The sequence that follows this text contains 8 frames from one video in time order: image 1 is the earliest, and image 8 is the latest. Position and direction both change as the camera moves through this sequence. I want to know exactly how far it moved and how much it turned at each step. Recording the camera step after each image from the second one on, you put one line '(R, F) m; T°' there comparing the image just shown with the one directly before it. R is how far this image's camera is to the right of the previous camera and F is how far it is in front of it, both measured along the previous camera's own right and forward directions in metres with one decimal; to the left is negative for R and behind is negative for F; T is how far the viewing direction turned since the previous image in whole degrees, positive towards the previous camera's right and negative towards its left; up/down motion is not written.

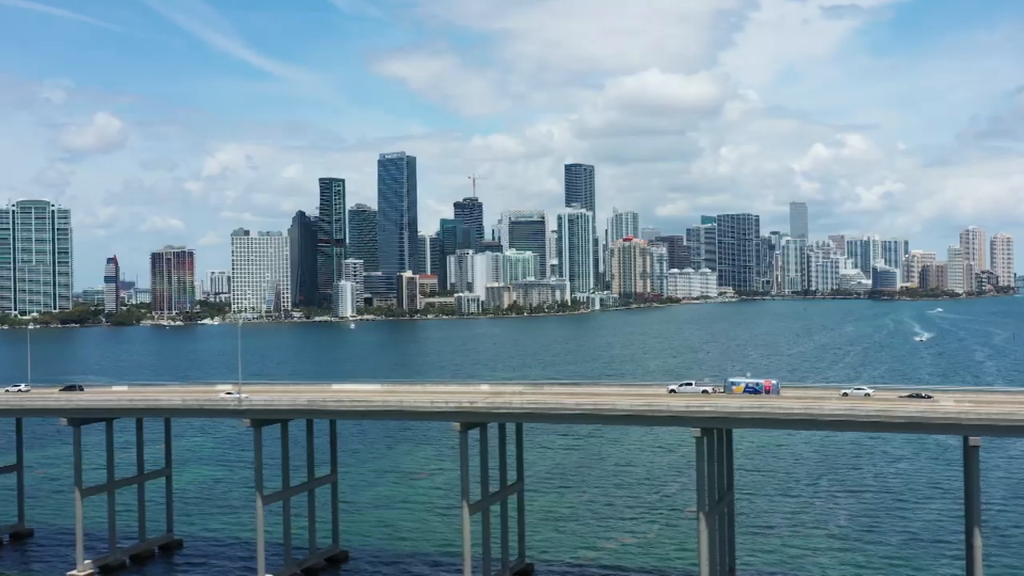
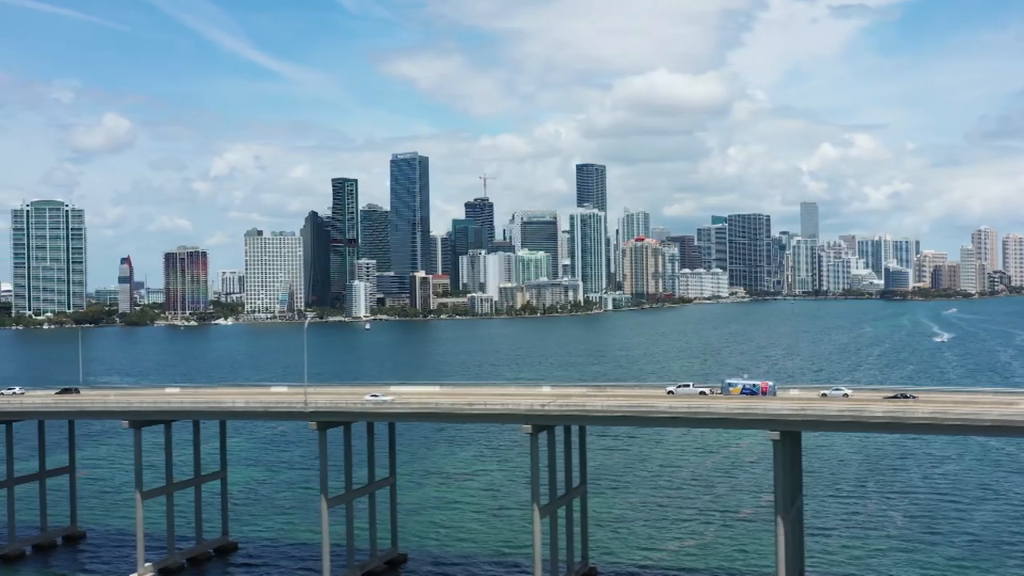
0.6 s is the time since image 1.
(-2.2, +0.3) m; 0°
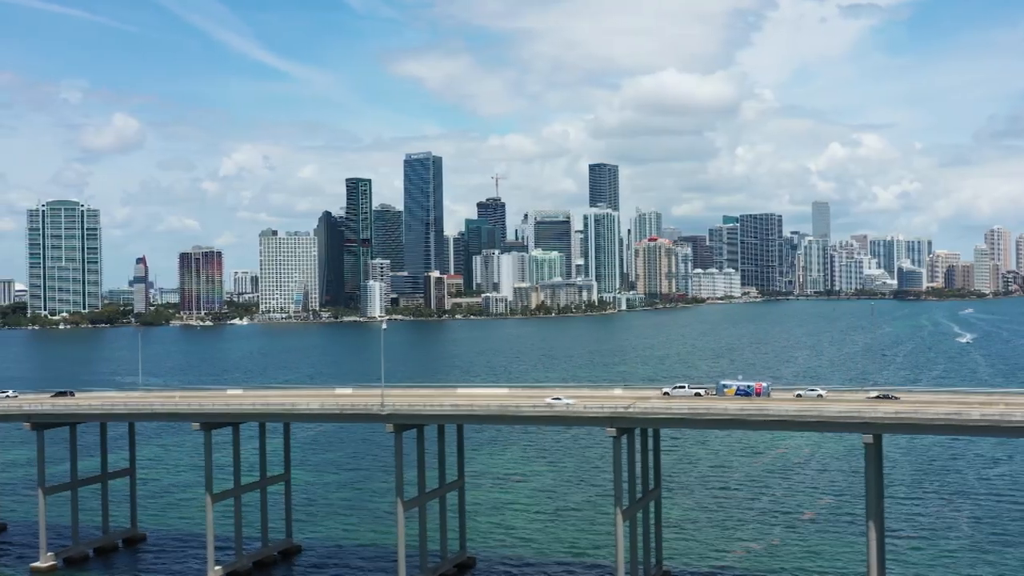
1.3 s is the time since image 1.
(-2.5, +0.4) m; 0°
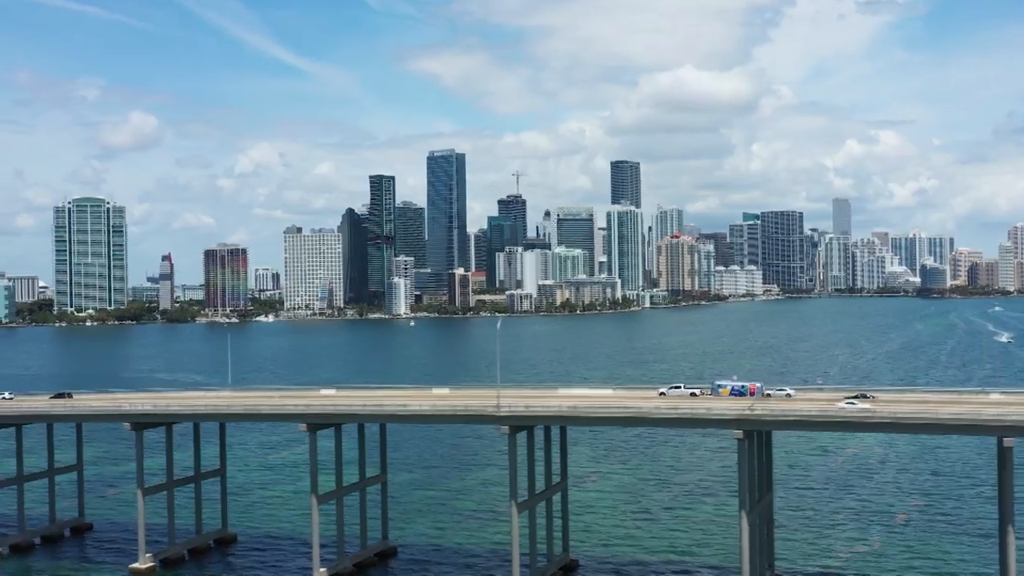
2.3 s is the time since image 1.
(-3.6, +0.6) m; -1°
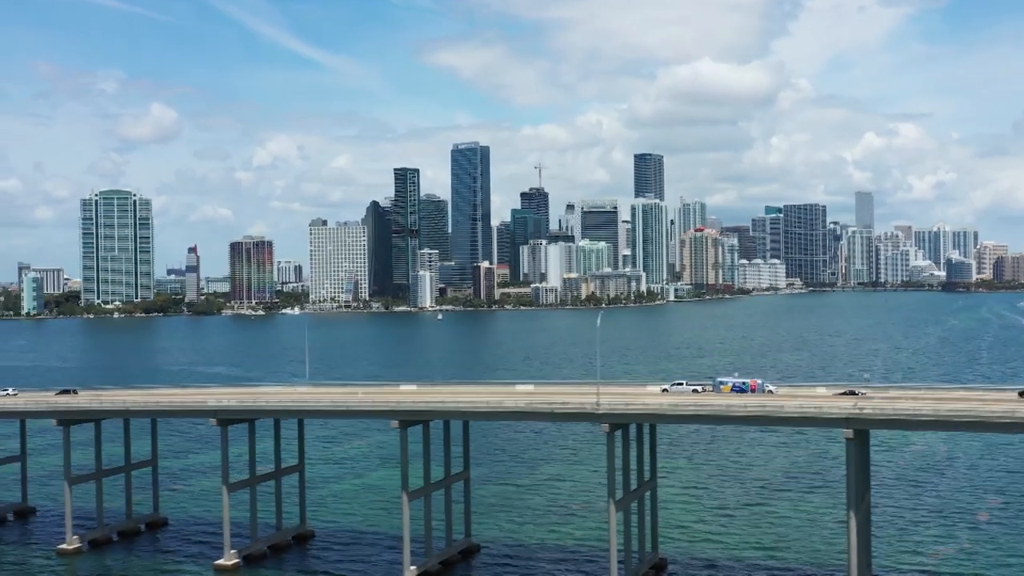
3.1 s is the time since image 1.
(-2.9, +0.6) m; -1°
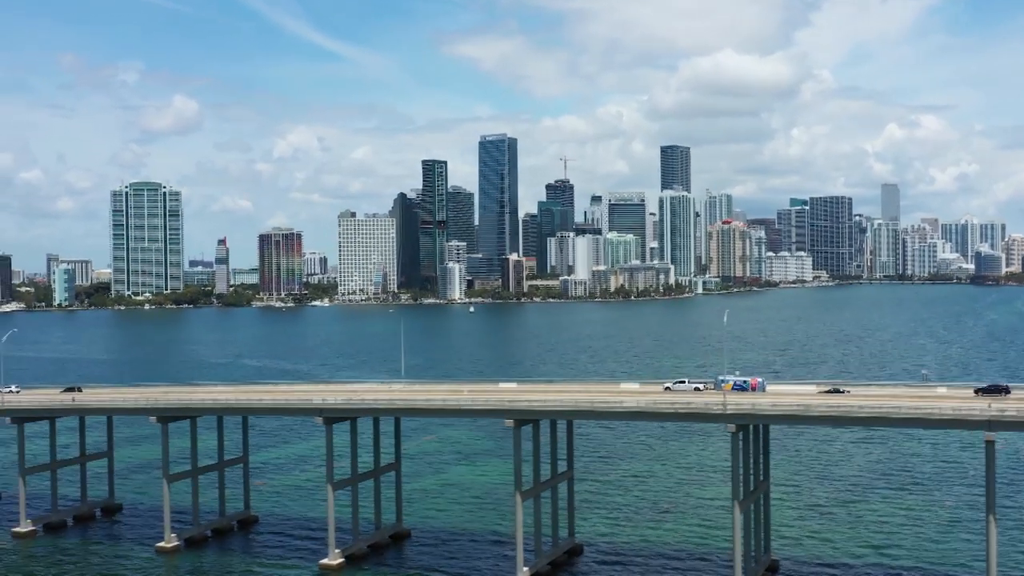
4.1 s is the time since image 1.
(-3.7, +0.7) m; -1°
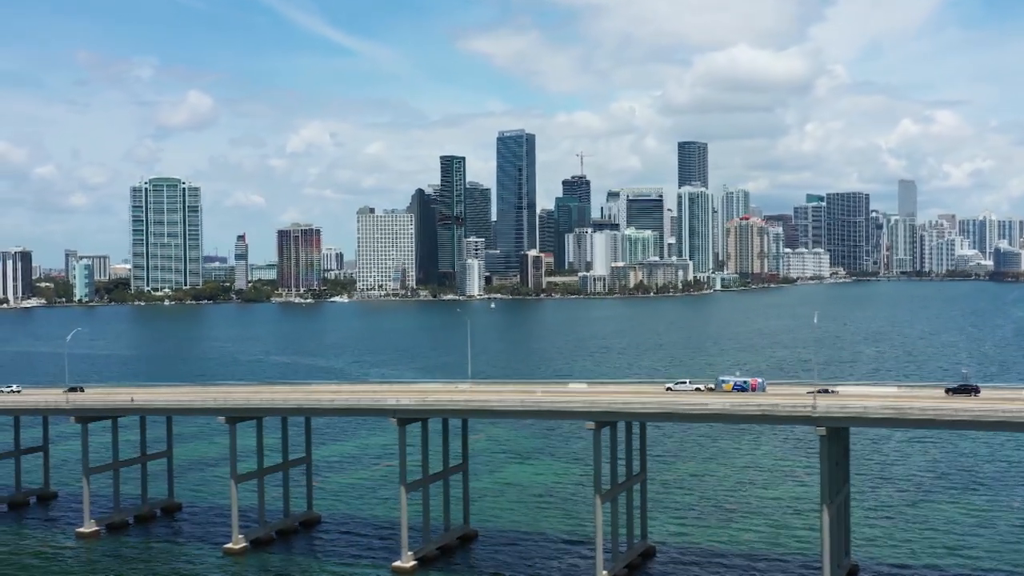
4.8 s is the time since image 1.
(-2.5, +0.6) m; -1°
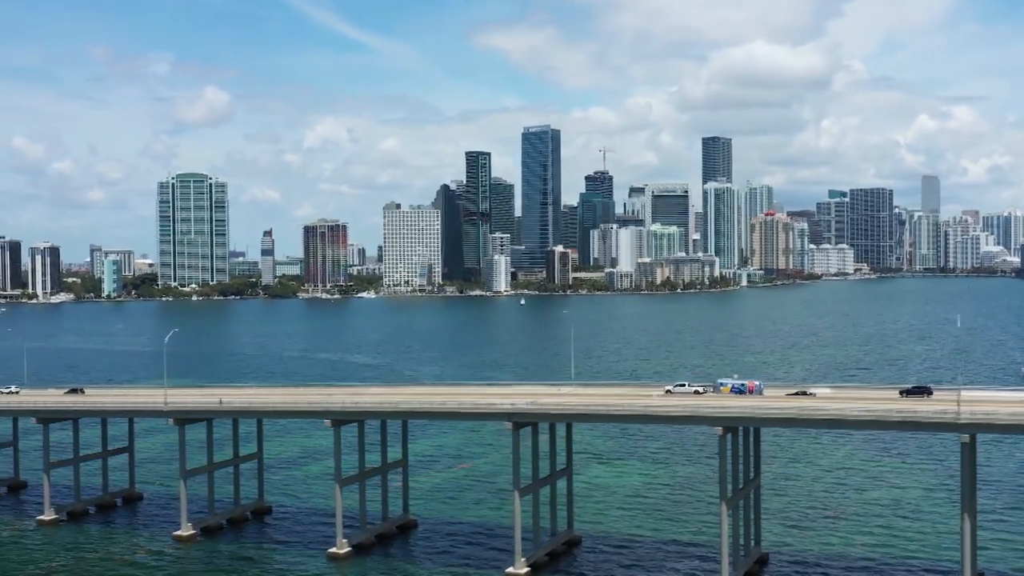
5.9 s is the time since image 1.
(-4.0, +1.1) m; -1°
